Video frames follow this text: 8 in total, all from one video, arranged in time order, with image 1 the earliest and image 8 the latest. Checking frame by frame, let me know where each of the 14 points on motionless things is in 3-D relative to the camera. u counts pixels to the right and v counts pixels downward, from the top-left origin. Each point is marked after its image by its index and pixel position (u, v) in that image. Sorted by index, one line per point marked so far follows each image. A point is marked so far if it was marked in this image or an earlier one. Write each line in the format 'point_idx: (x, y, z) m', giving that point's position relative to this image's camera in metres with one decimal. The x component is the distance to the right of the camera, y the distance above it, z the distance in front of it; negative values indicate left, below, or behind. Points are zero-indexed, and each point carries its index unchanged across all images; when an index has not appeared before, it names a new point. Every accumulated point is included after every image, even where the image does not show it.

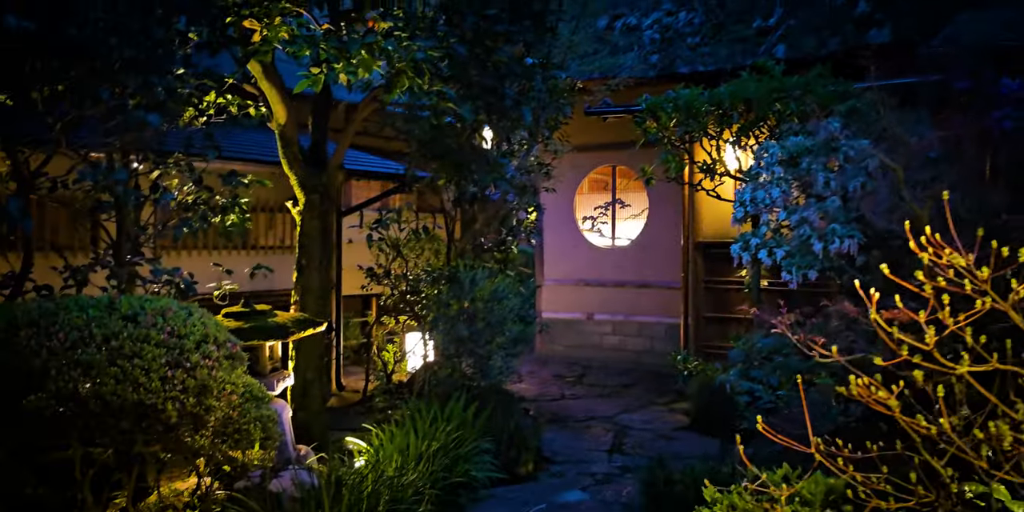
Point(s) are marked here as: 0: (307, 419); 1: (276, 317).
0: (-1.7, -1.3, +7.2) m
1: (-1.6, -0.4, +5.8) m
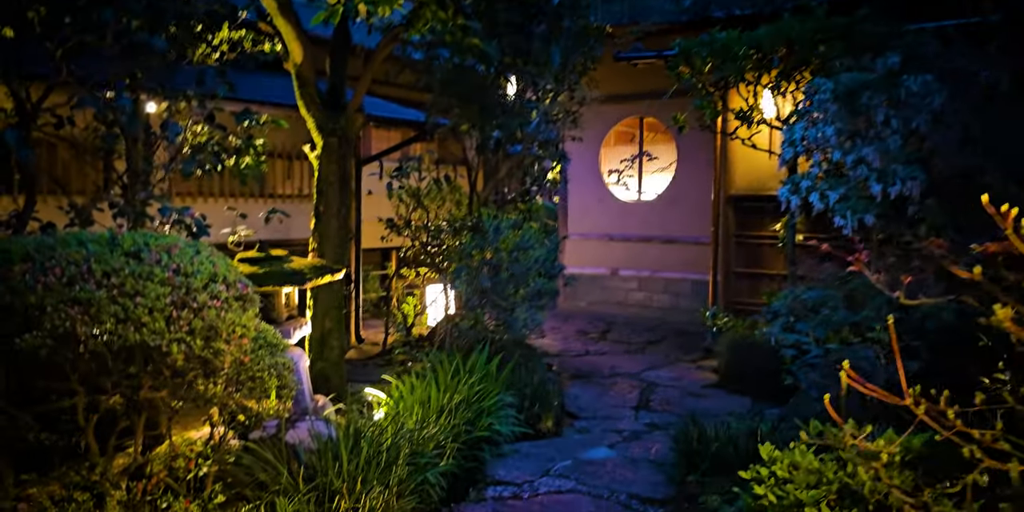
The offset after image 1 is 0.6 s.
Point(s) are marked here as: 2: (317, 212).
0: (-1.5, -0.9, +7.0) m
1: (-1.4, 0.0, +5.6) m
2: (-1.6, +0.4, +7.0) m
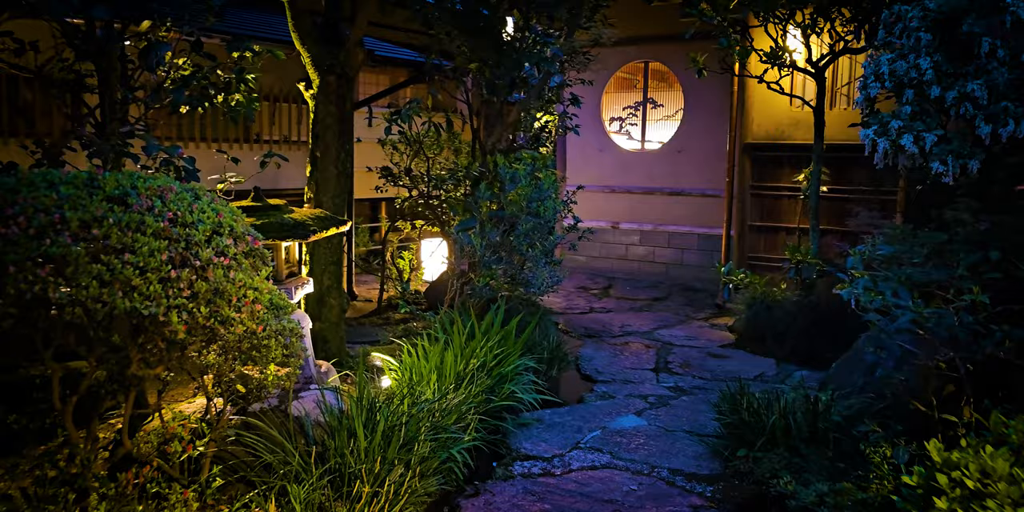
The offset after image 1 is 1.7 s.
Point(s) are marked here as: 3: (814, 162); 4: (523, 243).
0: (-1.4, -0.5, +6.4) m
1: (-1.3, +0.2, +5.0) m
2: (-1.5, +0.7, +6.4) m
3: (+2.8, +0.9, +8.1) m
4: (+0.1, +0.1, +6.5) m
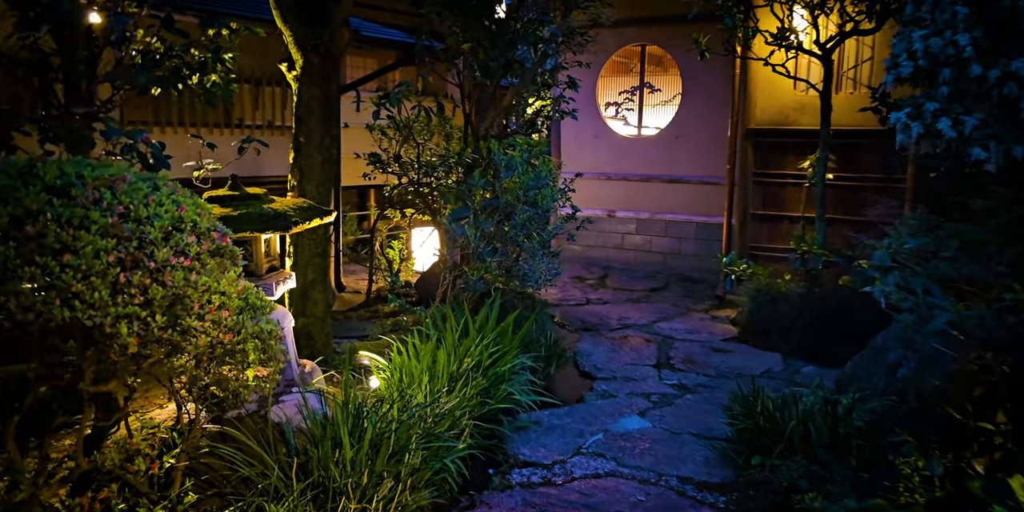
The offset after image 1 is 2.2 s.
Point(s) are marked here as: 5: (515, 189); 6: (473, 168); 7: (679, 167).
0: (-1.4, -0.5, +6.0) m
1: (-1.3, +0.3, +4.6) m
2: (-1.5, +0.8, +6.0) m
3: (+2.7, +1.0, +7.7) m
4: (+0.1, +0.2, +6.1) m
5: (0.0, +0.5, +6.0) m
6: (-0.3, +0.7, +7.3) m
7: (+2.1, +1.1, +11.1) m
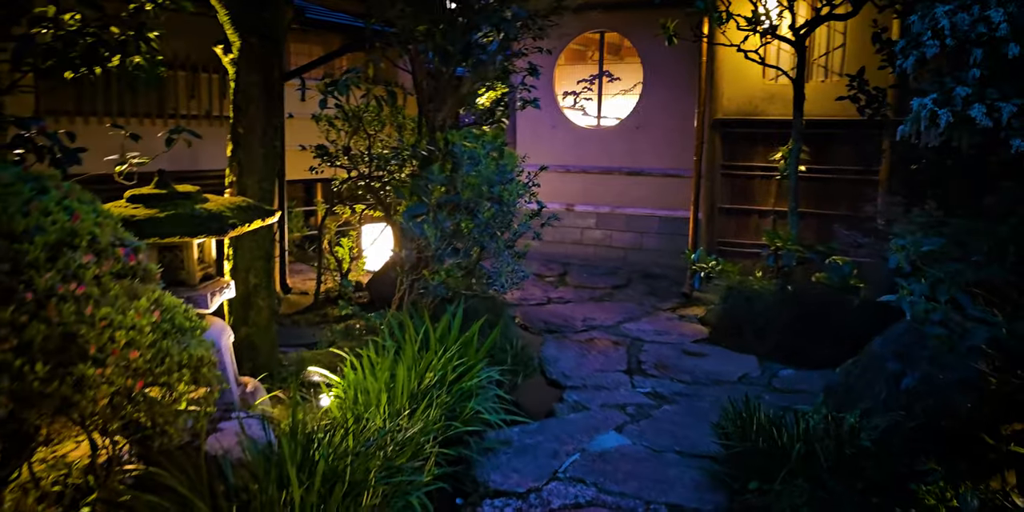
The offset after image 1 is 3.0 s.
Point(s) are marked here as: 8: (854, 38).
0: (-1.6, -0.5, +5.5) m
1: (-1.4, +0.3, +4.1) m
2: (-1.7, +0.8, +5.4) m
3: (+2.4, +1.0, +7.4) m
4: (-0.2, +0.1, +5.7) m
5: (-0.2, +0.5, +5.5) m
6: (-0.6, +0.7, +6.8) m
7: (+1.6, +1.2, +10.7) m
8: (+3.0, +1.9, +7.6) m
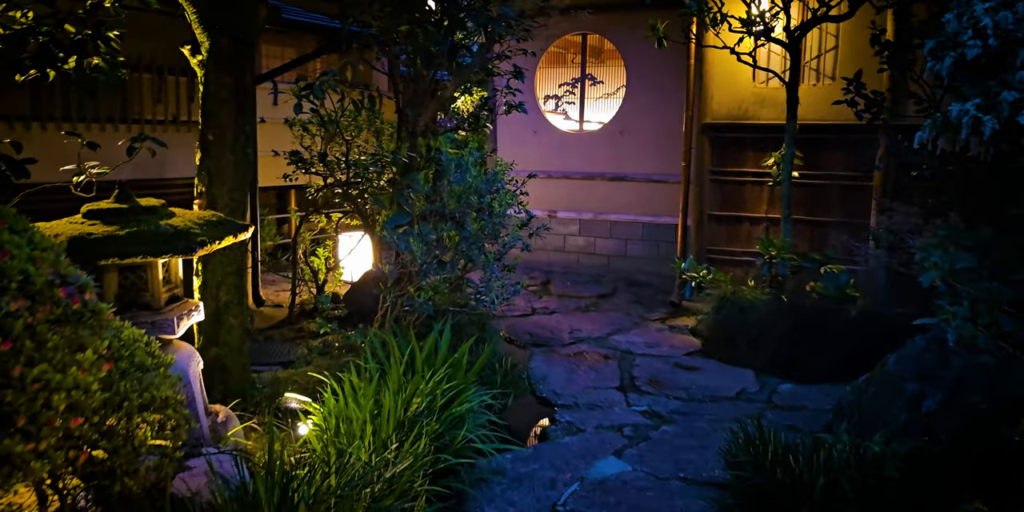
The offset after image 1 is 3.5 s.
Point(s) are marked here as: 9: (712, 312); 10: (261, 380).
0: (-1.7, -0.6, +5.1) m
1: (-1.4, +0.2, +3.7) m
2: (-1.8, +0.7, +5.1) m
3: (+2.3, +0.9, +7.2) m
4: (-0.3, +0.1, +5.3) m
5: (-0.3, +0.4, +5.2) m
6: (-0.8, +0.7, +6.4) m
7: (+1.3, +1.1, +10.4) m
8: (+2.9, +1.8, +7.4) m
9: (+1.7, -0.5, +7.5) m
10: (-1.6, -0.8, +5.6) m
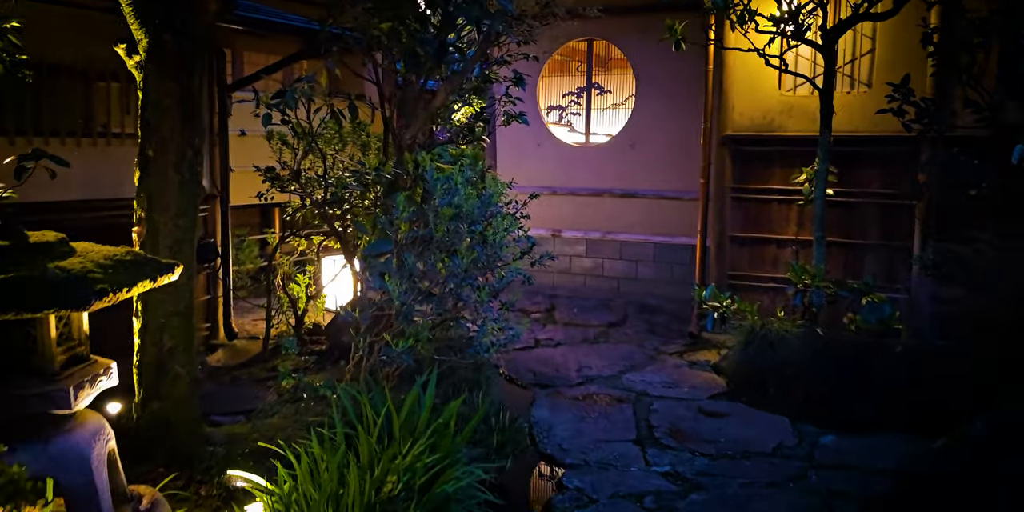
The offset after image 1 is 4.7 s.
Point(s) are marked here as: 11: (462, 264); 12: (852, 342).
0: (-1.7, -0.8, +4.3) m
1: (-1.5, 0.0, +2.9) m
2: (-1.8, +0.5, +4.3) m
3: (+2.3, +0.7, +6.4) m
4: (-0.3, -0.1, +4.5) m
5: (-0.3, +0.2, +4.4) m
6: (-0.8, +0.4, +5.6) m
7: (+1.4, +0.8, +9.6) m
8: (+2.9, +1.6, +6.6) m
9: (+1.7, -0.7, +6.7) m
10: (-1.6, -1.0, +4.8) m
11: (-0.3, 0.0, +4.5) m
12: (+2.4, -0.6, +6.1) m
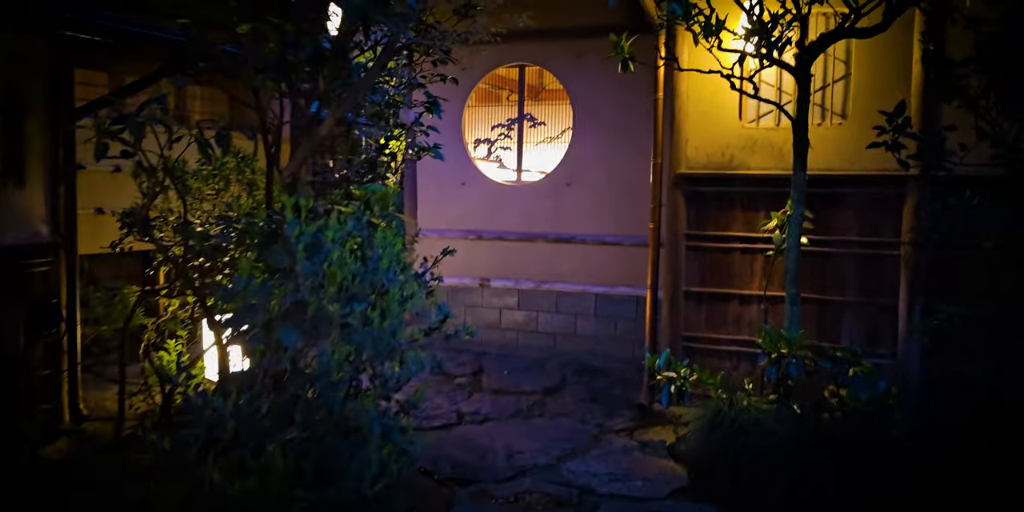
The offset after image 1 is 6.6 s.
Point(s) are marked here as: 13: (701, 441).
0: (-2.0, -1.1, +2.9) m
1: (-1.7, -0.2, +1.6) m
2: (-2.2, +0.2, +2.9) m
3: (+1.7, +0.3, +5.3) m
4: (-0.6, -0.4, +3.3) m
5: (-0.7, -0.1, +3.2) m
6: (-1.2, +0.1, +4.4) m
7: (+0.6, +0.3, +8.5) m
8: (+2.3, +1.2, +5.7) m
9: (+1.2, -1.1, +5.5) m
10: (-2.0, -1.3, +3.4) m
11: (-0.6, -0.3, +3.2) m
12: (+1.9, -1.0, +5.0) m
13: (+1.2, -1.1, +5.4) m
